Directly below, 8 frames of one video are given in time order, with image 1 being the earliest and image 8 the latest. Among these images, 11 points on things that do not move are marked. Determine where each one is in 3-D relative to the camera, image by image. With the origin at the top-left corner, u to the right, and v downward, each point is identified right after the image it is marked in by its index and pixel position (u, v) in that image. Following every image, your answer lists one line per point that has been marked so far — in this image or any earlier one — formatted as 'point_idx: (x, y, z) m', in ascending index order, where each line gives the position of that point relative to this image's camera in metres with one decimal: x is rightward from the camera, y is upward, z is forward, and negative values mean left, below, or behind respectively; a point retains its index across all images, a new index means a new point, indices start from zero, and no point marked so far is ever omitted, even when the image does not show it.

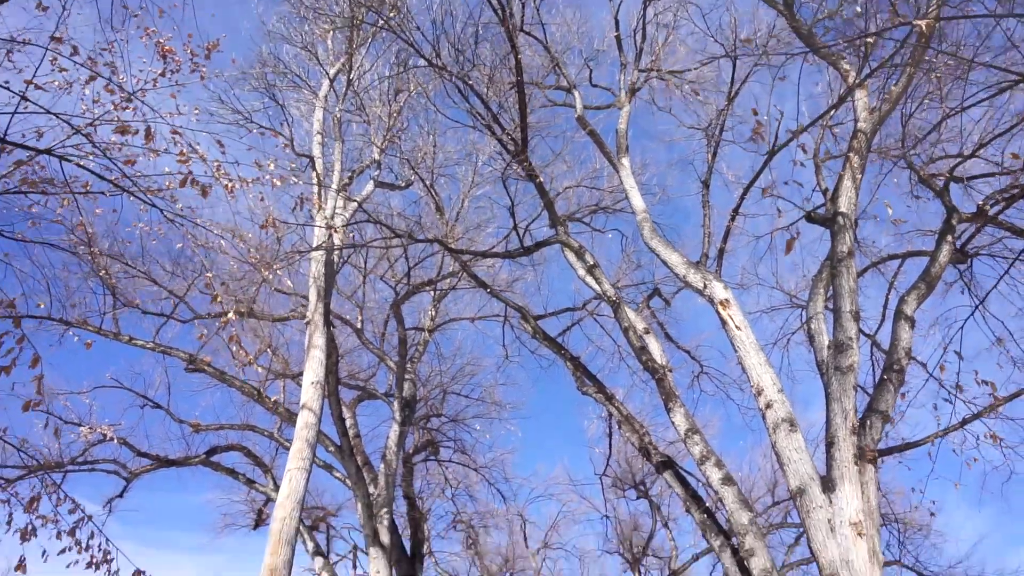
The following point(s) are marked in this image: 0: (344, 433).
0: (-2.8, -2.4, +12.5) m
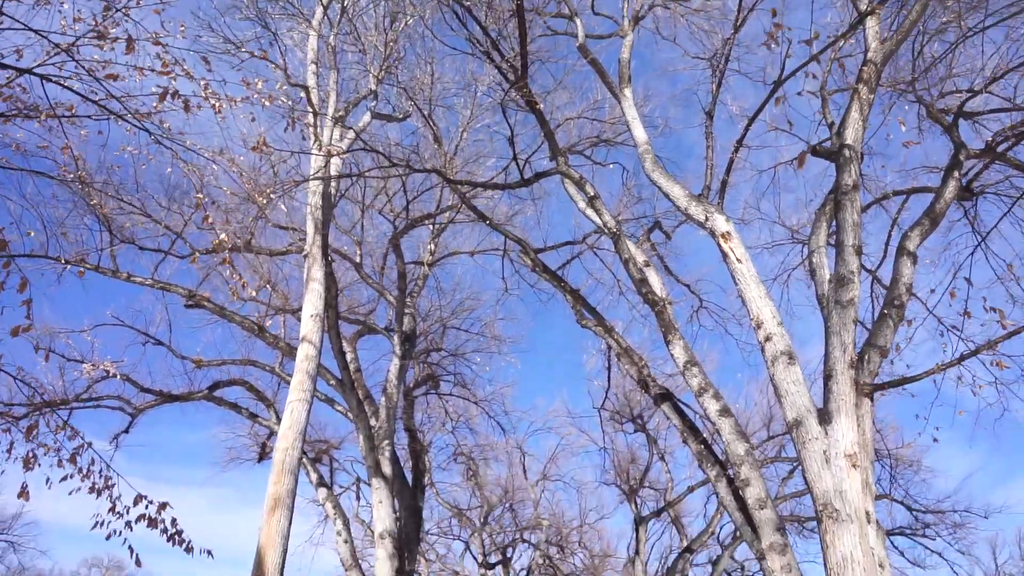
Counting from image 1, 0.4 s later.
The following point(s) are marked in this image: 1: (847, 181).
0: (-2.8, -1.3, +12.6) m
1: (+3.1, +1.0, +6.8) m
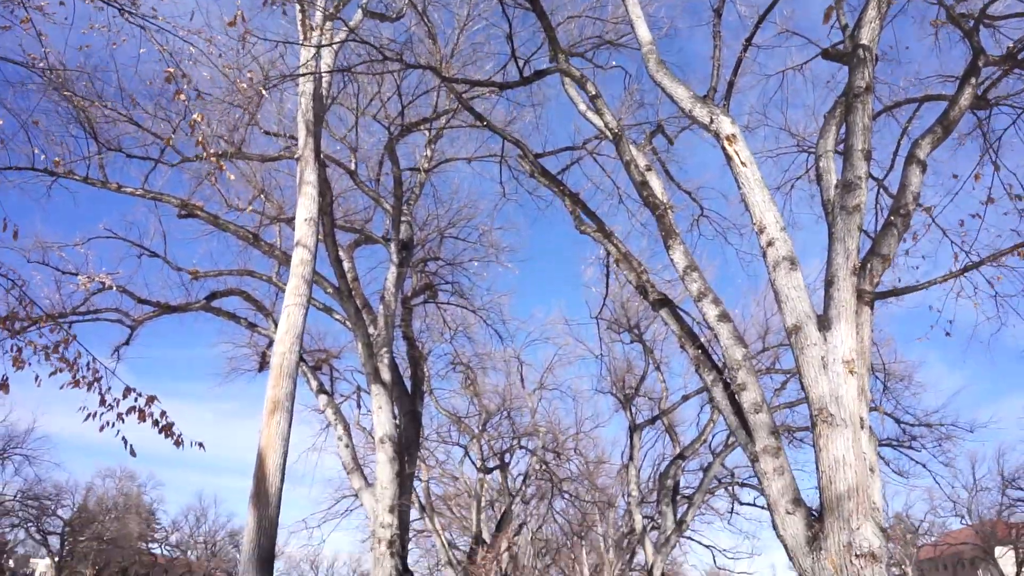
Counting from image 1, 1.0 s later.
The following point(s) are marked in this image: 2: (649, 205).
0: (-2.9, +0.2, +12.5) m
1: (+3.1, +1.8, +6.6) m
2: (+1.3, +0.8, +6.9) m
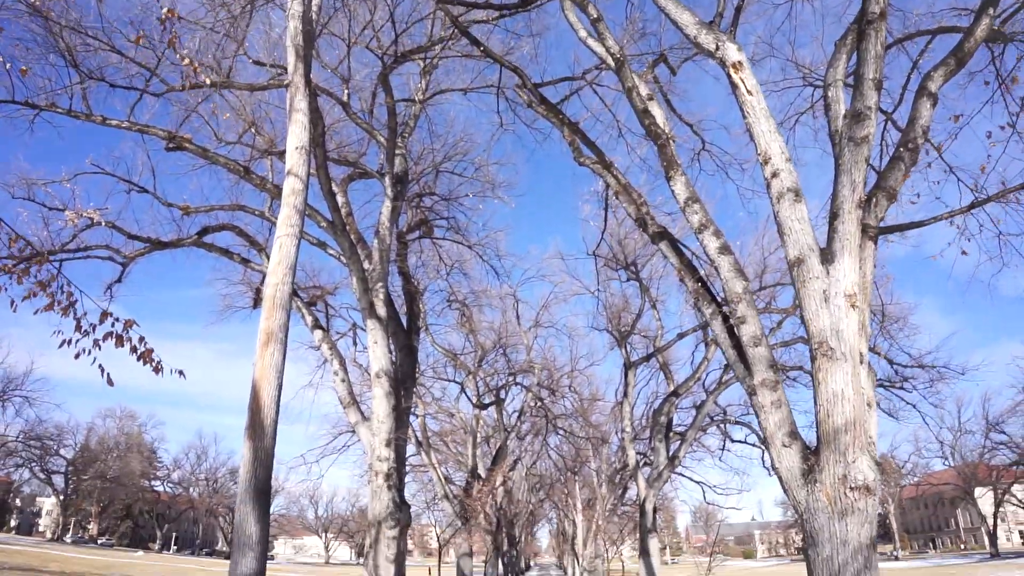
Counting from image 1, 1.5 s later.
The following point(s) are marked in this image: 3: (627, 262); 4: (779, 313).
0: (-2.9, +1.3, +12.4) m
1: (+3.0, +2.4, +6.3) m
2: (+1.2, +1.4, +6.7) m
3: (+2.6, +0.6, +16.8) m
4: (+5.8, -0.5, +16.1) m
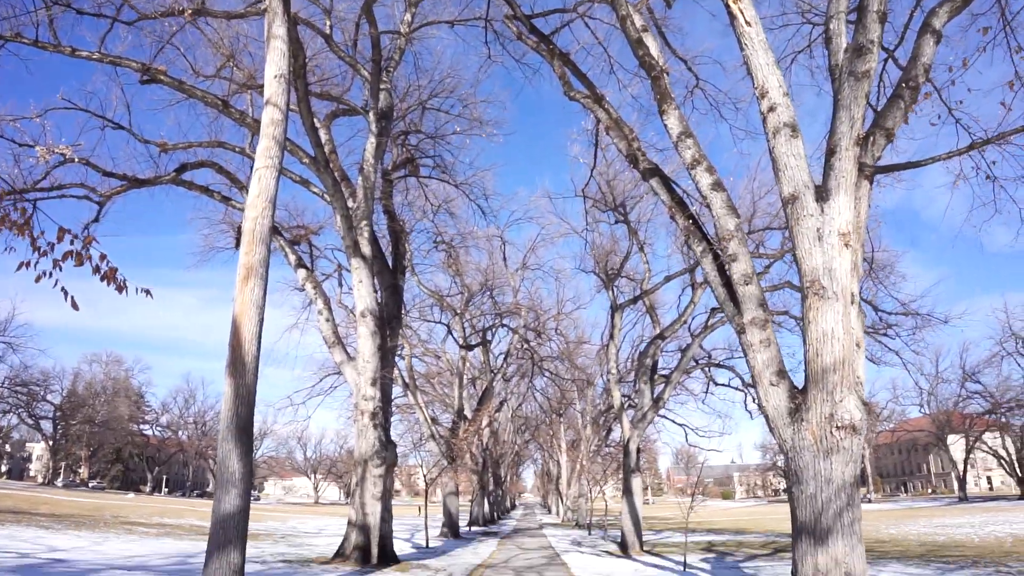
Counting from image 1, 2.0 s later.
0: (-3.1, +2.3, +12.0) m
1: (+3.0, +2.8, +6.0) m
2: (+1.1, +1.9, +6.5) m
3: (+2.3, +1.9, +16.6) m
4: (+5.5, +0.7, +16.1) m
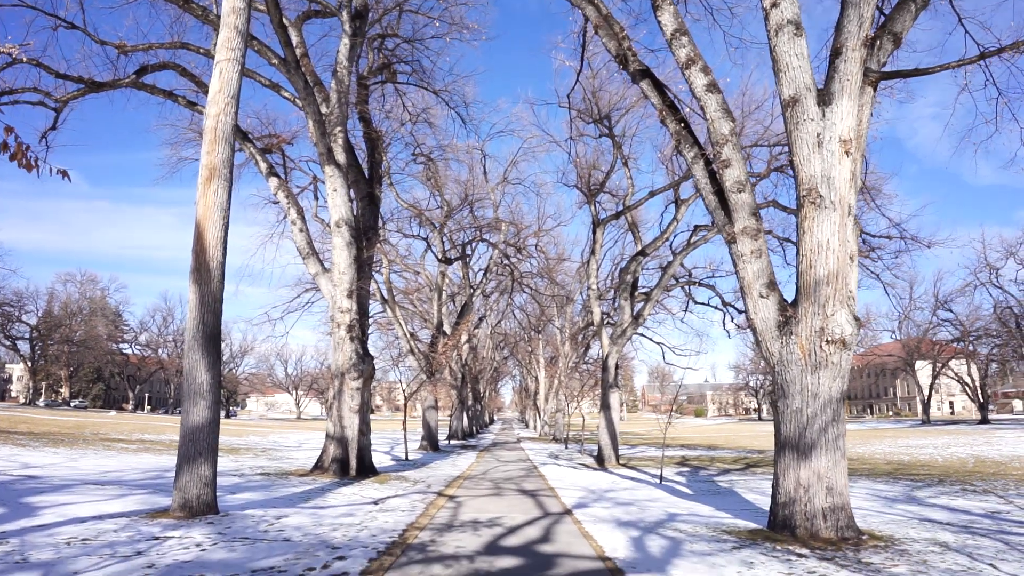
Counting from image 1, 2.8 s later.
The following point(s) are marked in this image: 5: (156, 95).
0: (-3.4, +3.7, +11.4) m
1: (+2.8, +3.5, +5.5) m
2: (+1.0, +2.6, +6.0) m
3: (+1.9, +3.7, +16.2) m
4: (+5.1, +2.4, +15.9) m
5: (-6.2, +3.4, +13.1) m
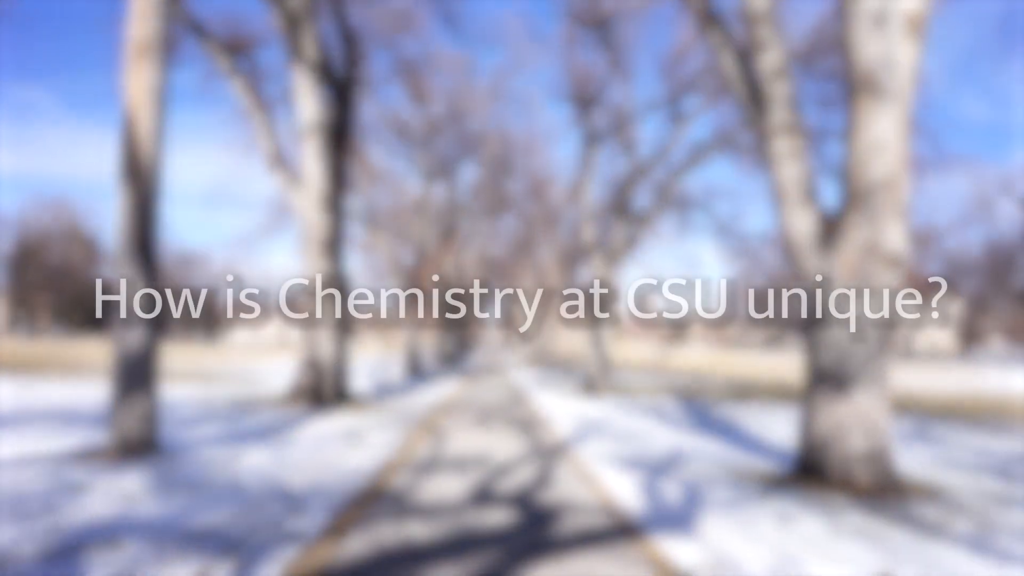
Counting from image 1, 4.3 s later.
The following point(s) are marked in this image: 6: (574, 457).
0: (-3.5, +4.8, +10.2) m
1: (+2.8, +4.0, +4.5) m
2: (+1.0, +3.2, +5.1) m
3: (+1.7, +5.3, +15.1) m
4: (+4.9, +4.0, +15.0) m
5: (-6.3, +4.8, +11.9) m
6: (+0.7, -2.0, +8.8) m
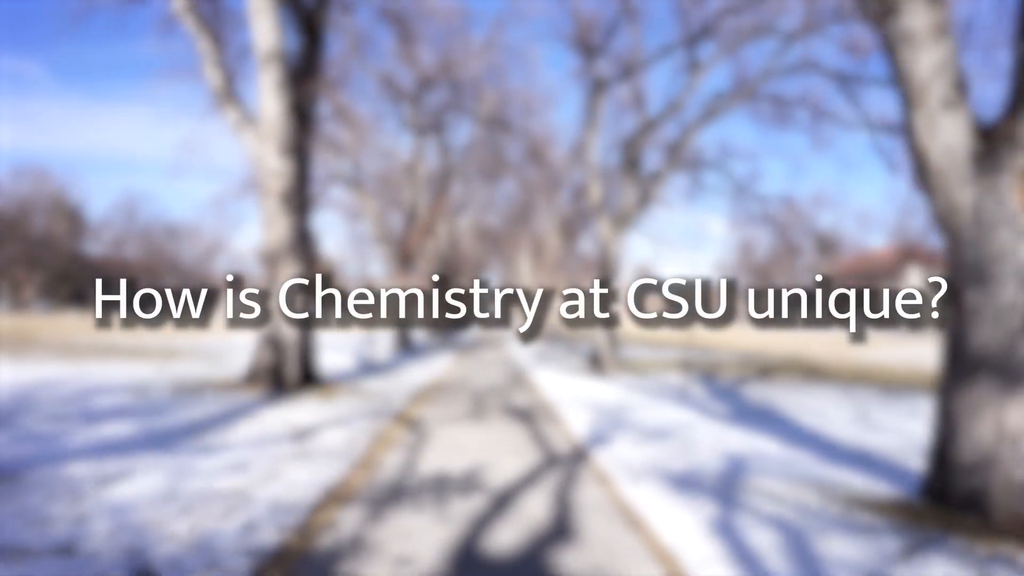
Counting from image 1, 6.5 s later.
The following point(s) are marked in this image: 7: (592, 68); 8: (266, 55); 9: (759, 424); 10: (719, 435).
0: (-3.5, +5.3, +8.8) m
1: (+2.8, +4.3, +3.1) m
2: (+1.0, +3.5, +3.7) m
3: (+1.6, +5.9, +13.6) m
4: (+4.8, +4.6, +13.6) m
5: (-6.4, +5.3, +10.4) m
6: (+0.7, -1.6, +7.6) m
7: (+1.6, +4.2, +15.3) m
8: (-3.3, +3.0, +10.9) m
9: (+3.6, -1.8, +11.5) m
10: (+2.4, -1.7, +9.8) m
